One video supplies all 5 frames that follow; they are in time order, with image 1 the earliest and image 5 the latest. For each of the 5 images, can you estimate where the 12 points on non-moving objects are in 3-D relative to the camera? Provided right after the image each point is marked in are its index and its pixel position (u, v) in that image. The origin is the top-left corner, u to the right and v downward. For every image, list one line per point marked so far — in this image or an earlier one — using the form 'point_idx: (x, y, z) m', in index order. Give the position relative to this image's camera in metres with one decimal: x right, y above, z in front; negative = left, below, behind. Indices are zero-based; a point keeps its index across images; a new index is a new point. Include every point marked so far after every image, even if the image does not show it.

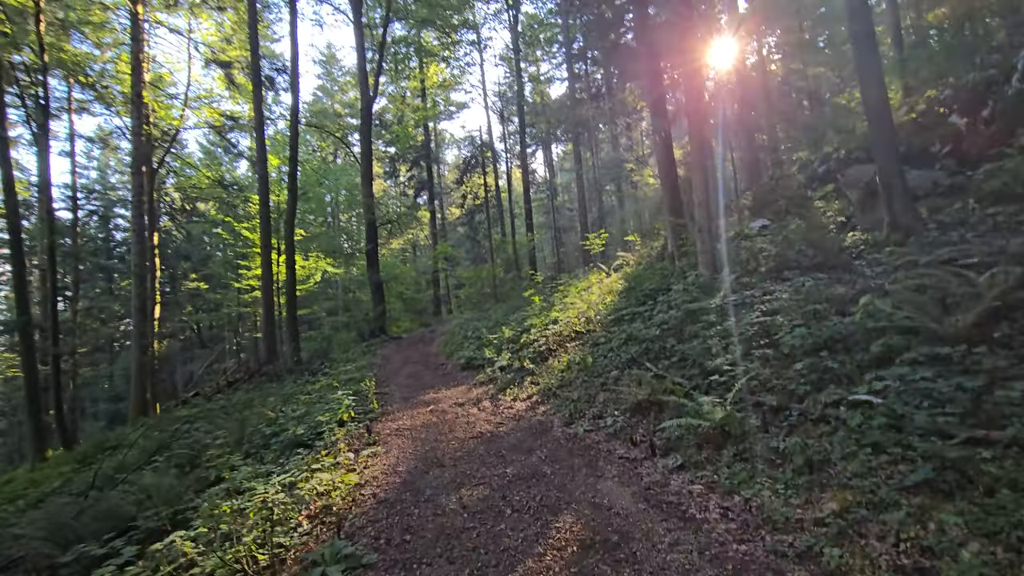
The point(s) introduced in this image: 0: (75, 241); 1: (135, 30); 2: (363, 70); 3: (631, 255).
0: (-16.2, +1.8, +18.9) m
1: (-10.9, +7.4, +14.7) m
2: (-4.6, +6.7, +15.9) m
3: (+2.7, +0.7, +11.4) m
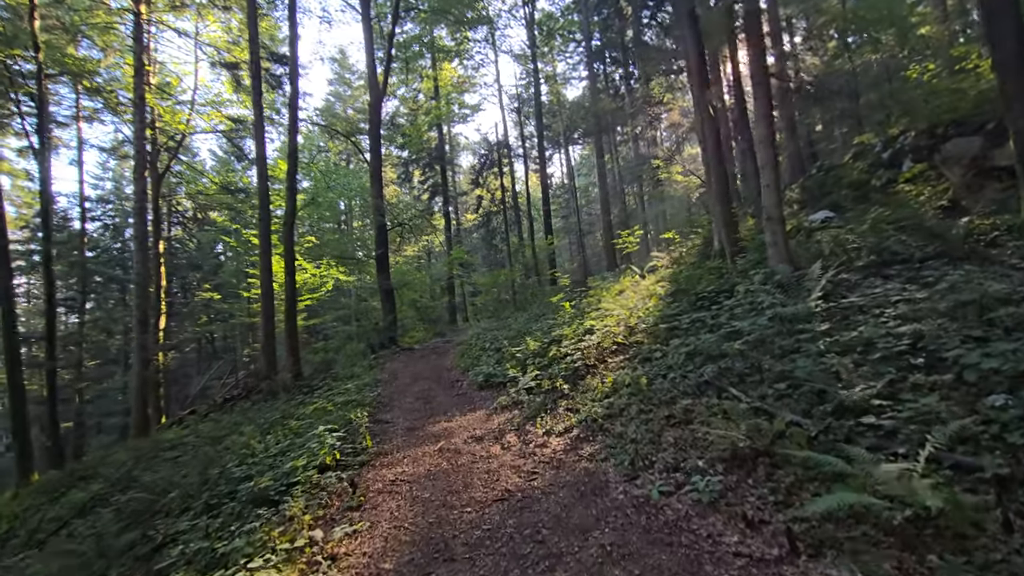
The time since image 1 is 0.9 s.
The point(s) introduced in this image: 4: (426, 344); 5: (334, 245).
0: (-15.6, +1.4, +18.4) m
1: (-10.4, +7.1, +14.1) m
2: (-4.1, +6.4, +15.2) m
3: (+3.1, +0.6, +10.3) m
4: (-2.7, -1.8, +16.1) m
5: (-6.5, +1.6, +18.7) m
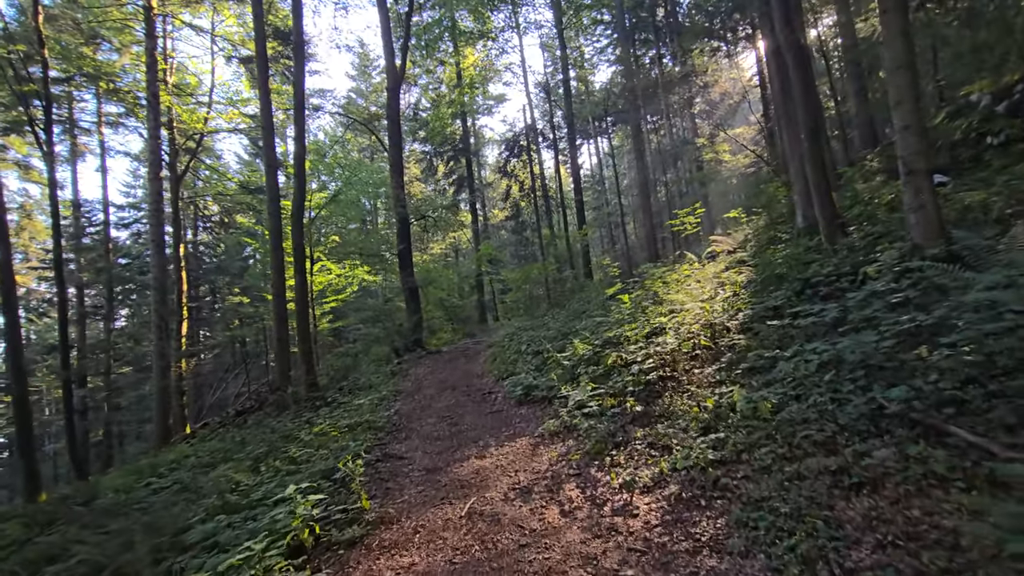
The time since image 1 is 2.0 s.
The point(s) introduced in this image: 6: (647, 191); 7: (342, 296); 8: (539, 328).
0: (-14.5, +1.1, +18.2) m
1: (-9.7, +7.0, +13.6) m
2: (-3.3, +6.5, +14.3) m
3: (+3.7, +0.8, +9.1) m
4: (-1.6, -1.7, +15.2) m
5: (-5.4, +1.6, +18.0) m
6: (+5.1, +3.7, +19.4) m
7: (-6.4, -0.3, +19.1) m
8: (+0.6, -0.9, +11.1) m
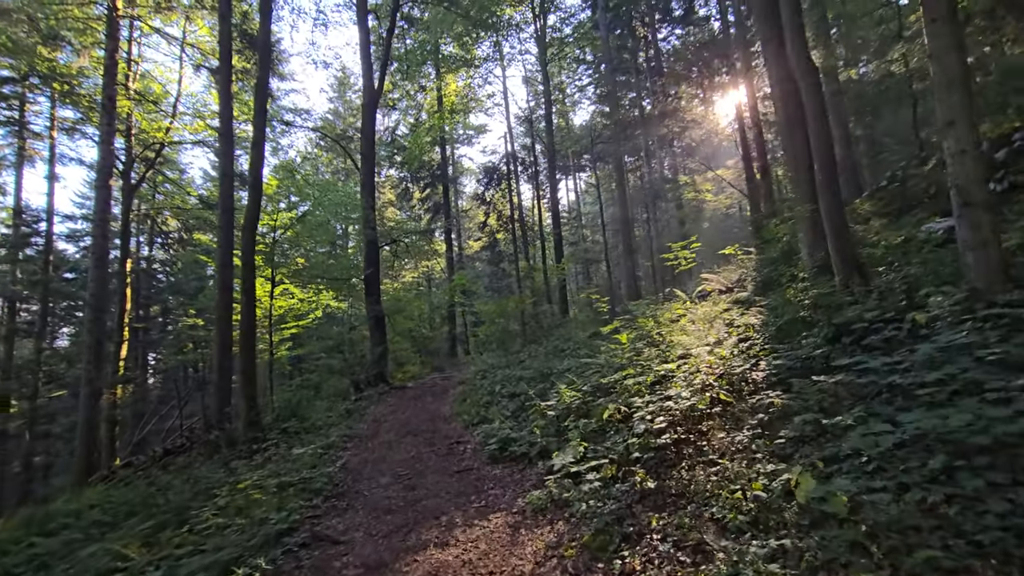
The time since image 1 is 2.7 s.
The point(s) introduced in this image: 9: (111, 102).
0: (-15.3, +0.6, +16.8) m
1: (-10.1, +6.5, +12.8) m
2: (-3.8, +5.7, +13.8) m
3: (+3.4, +0.1, +8.6) m
4: (-2.5, -2.6, +14.2) m
5: (-6.3, +0.7, +17.1) m
6: (+4.3, +2.3, +19.2) m
7: (-7.4, -1.2, +18.0) m
8: (0.0, -1.6, +10.4) m
9: (-9.9, +4.6, +12.6) m
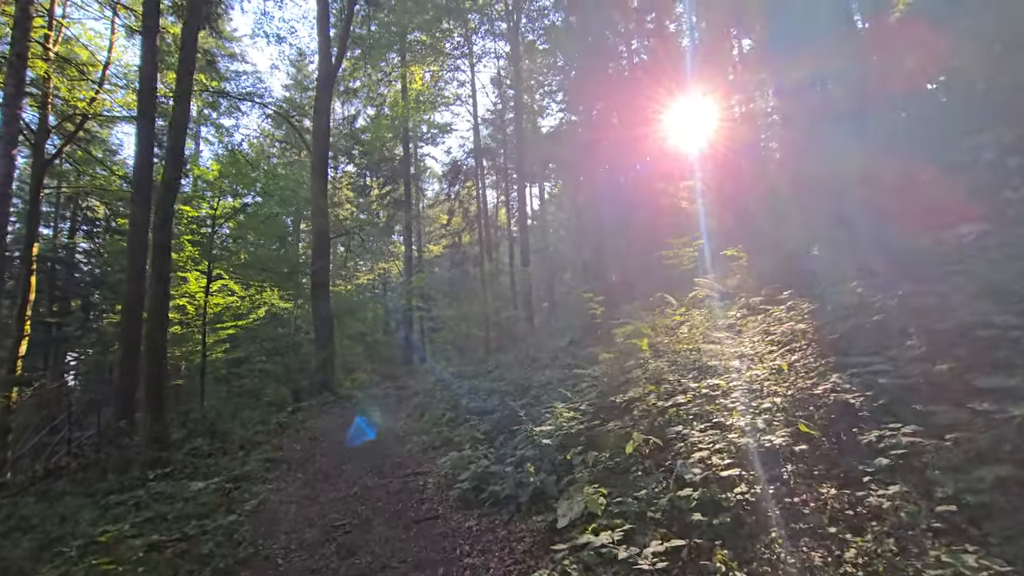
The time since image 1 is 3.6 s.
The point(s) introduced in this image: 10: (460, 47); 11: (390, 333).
0: (-16.4, +1.0, +14.5) m
1: (-10.6, +6.8, +11.2) m
2: (-4.5, +5.8, +12.6) m
3: (+2.9, 0.0, +8.0) m
4: (-3.5, -2.6, +13.0) m
5: (-7.4, +0.8, +15.6) m
6: (+3.0, +1.9, +18.6) m
7: (-8.6, -1.1, +16.3) m
8: (-0.7, -1.6, +9.4) m
9: (-10.5, +4.9, +10.9) m
10: (-1.9, +8.9, +18.7) m
11: (-4.5, -1.6, +18.8) m
